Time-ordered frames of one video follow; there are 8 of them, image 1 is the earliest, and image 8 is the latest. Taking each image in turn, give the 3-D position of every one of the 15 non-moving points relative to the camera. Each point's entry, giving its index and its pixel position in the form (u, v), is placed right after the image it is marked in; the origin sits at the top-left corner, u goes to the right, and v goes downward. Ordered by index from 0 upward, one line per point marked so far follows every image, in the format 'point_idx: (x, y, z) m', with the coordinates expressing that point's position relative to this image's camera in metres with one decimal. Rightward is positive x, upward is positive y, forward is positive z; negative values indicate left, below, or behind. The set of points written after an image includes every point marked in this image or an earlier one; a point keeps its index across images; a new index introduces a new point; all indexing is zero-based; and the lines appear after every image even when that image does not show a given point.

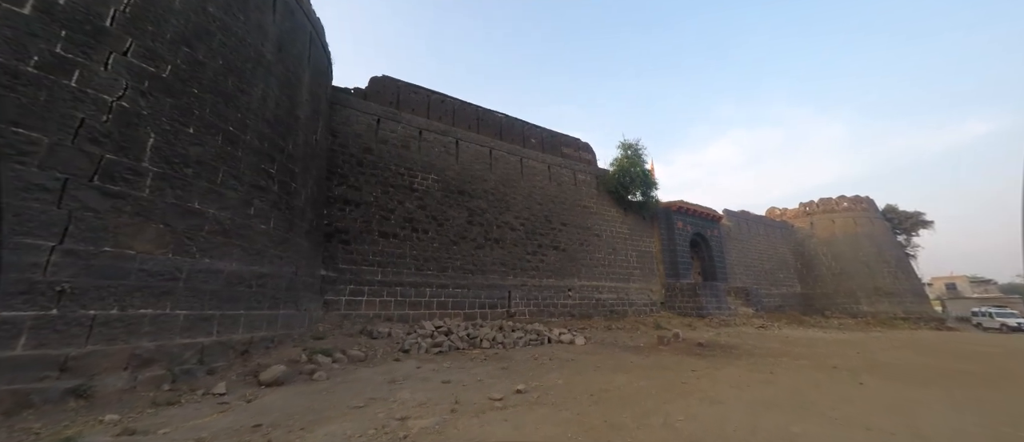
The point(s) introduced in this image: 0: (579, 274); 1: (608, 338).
0: (+2.3, -1.8, +10.6) m
1: (+2.6, -3.1, +8.3) m
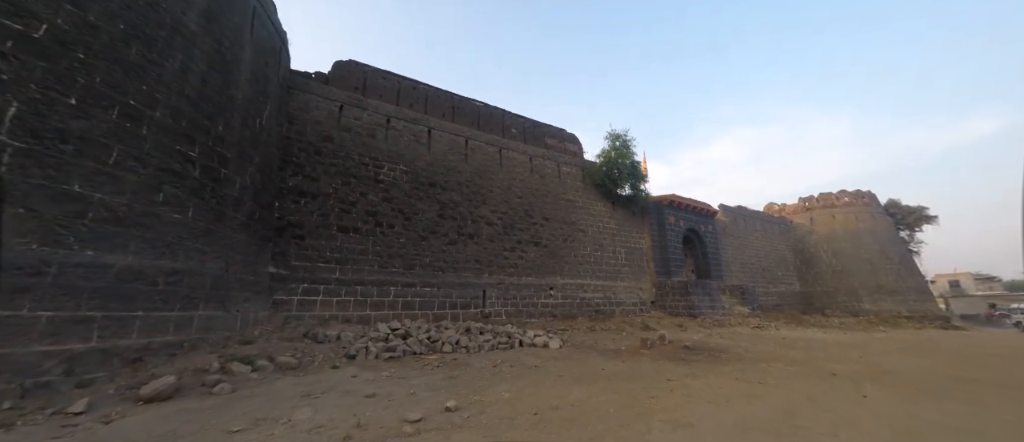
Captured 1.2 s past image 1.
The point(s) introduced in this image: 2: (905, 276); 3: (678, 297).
0: (+1.6, -1.6, +10.0) m
1: (+1.9, -2.9, +7.6) m
2: (+21.3, -3.0, +17.1) m
3: (+5.8, -2.7, +11.2) m
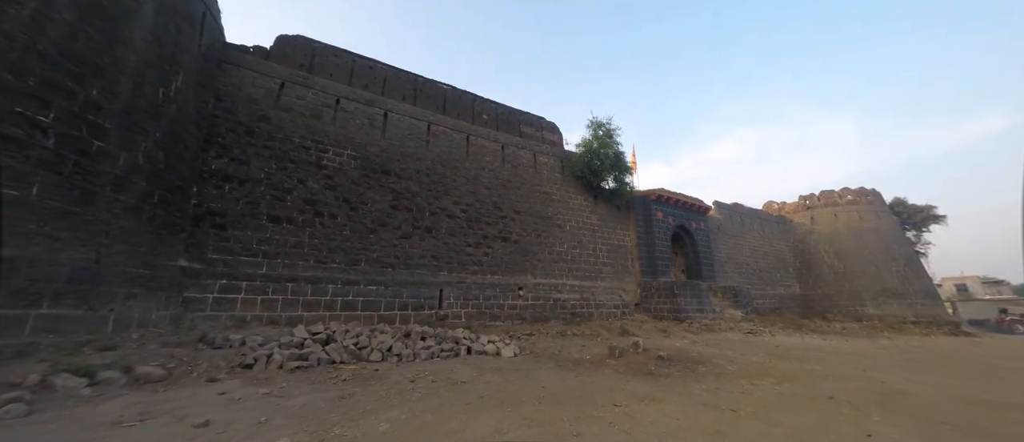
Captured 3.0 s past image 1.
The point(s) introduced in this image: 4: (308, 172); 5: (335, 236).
0: (+0.6, -1.4, +9.0) m
1: (+0.8, -2.7, +6.7) m
2: (+20.3, -2.9, +16.1) m
3: (+4.8, -2.5, +10.2) m
4: (-4.8, +1.1, +7.4) m
5: (-4.0, -0.3, +7.2) m
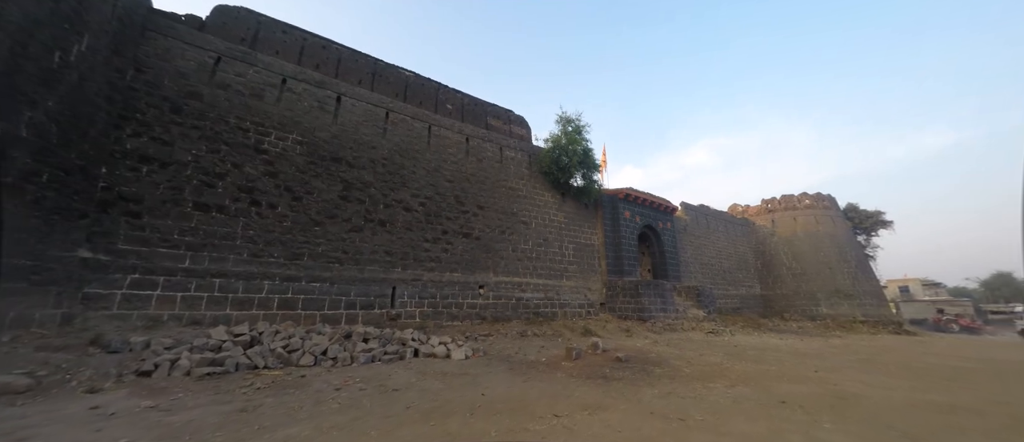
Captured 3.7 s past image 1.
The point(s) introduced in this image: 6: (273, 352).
0: (-0.4, -1.3, +8.7) m
1: (-0.1, -2.6, +6.4) m
2: (+18.7, -3.2, +17.0) m
3: (+3.7, -2.5, +10.1) m
4: (-5.6, +1.4, +6.7) m
5: (-4.9, -0.1, +6.5) m
6: (-3.6, -2.0, +4.8) m
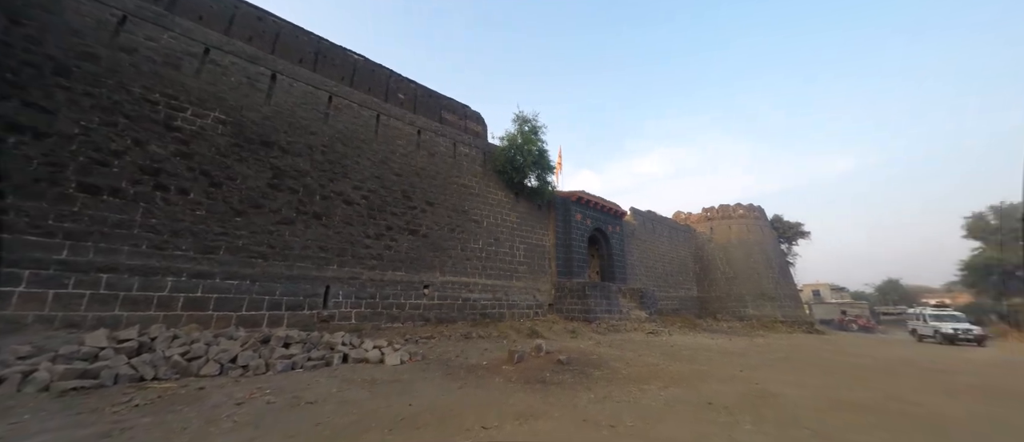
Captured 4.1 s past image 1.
0: (-1.8, -1.3, +8.4) m
1: (-1.3, -2.5, +6.2) m
2: (+16.2, -3.8, +18.9) m
3: (+2.1, -2.6, +10.3) m
4: (-6.6, +1.6, +5.8) m
5: (-5.9, +0.1, +5.7) m
6: (-4.5, -1.8, +4.2) m
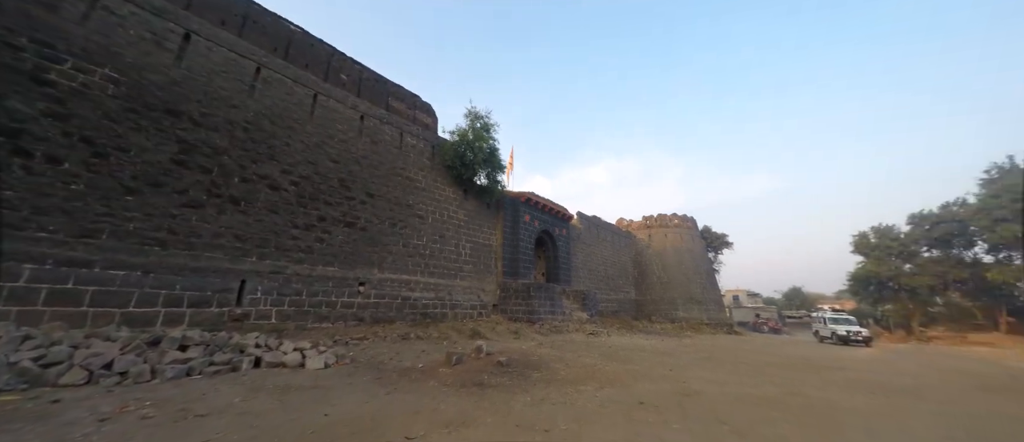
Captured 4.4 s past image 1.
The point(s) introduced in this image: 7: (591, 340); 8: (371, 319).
0: (-3.2, -1.1, +7.9) m
1: (-2.4, -2.4, +5.8) m
2: (+12.9, -4.5, +20.9) m
3: (+0.3, -2.6, +10.4) m
4: (-7.4, +2.0, +4.7) m
5: (-6.8, +0.4, +4.7) m
6: (-5.3, -1.6, +3.4) m
7: (+2.3, -3.6, +9.6) m
8: (-3.3, -2.3, +7.5) m
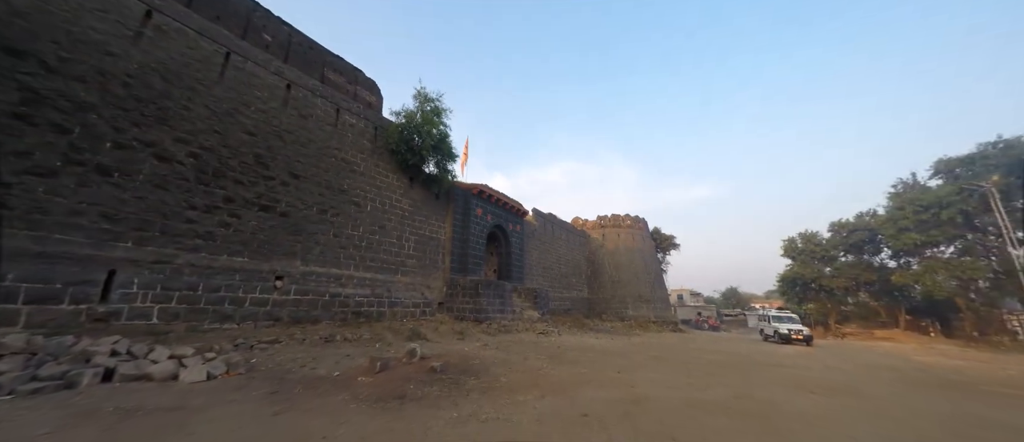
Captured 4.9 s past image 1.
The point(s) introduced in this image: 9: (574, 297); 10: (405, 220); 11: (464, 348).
0: (-4.4, -0.8, +7.0) m
1: (-3.4, -2.2, +5.0) m
2: (+9.9, -4.7, +21.8) m
3: (-1.3, -2.4, +9.8) m
4: (-8.1, +2.4, +3.2) m
5: (-7.6, +0.9, +3.3) m
6: (-6.0, -1.2, +2.2) m
7: (+0.8, -3.5, +9.3) m
8: (-4.5, -2.0, +6.5) m
9: (+3.8, -4.6, +19.1) m
10: (-3.0, 0.0, +9.3) m
11: (-1.1, -2.8, +7.1) m
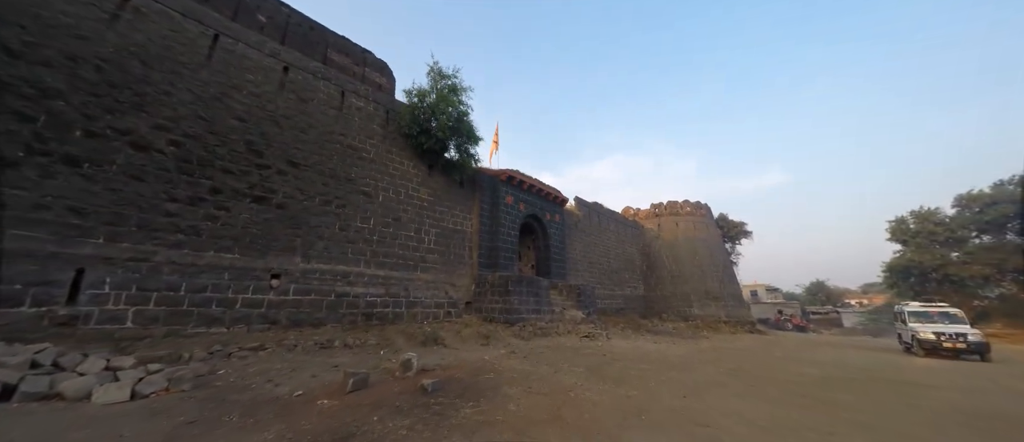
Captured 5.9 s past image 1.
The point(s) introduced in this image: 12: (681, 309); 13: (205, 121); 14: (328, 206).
0: (-3.9, -0.6, +6.3) m
1: (-3.2, -1.9, +4.1) m
2: (+12.7, -3.7, +18.7) m
3: (-0.3, -2.1, +8.6) m
4: (-8.3, +2.4, +3.1) m
5: (-7.7, +0.8, +3.2) m
6: (-6.2, -1.1, +1.8) m
7: (+1.7, -3.0, +7.7) m
8: (-4.0, -1.8, +5.8) m
9: (+6.3, -3.9, +17.0) m
10: (-2.2, +0.3, +8.4) m
11: (-0.5, -2.5, +5.8) m
12: (+9.6, -5.0, +18.0) m
13: (-5.3, +1.7, +5.6) m
14: (-3.7, +0.3, +6.7) m
